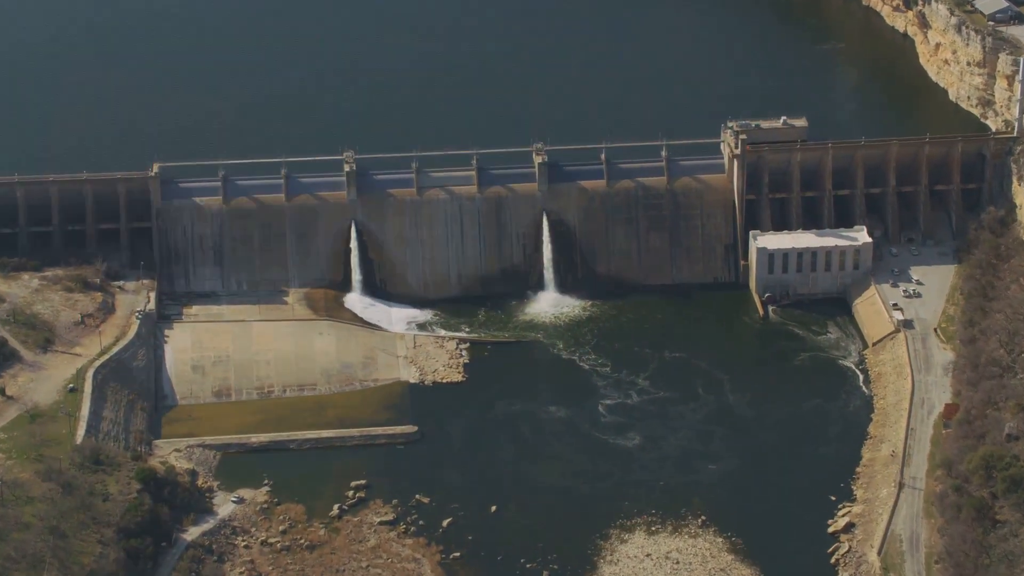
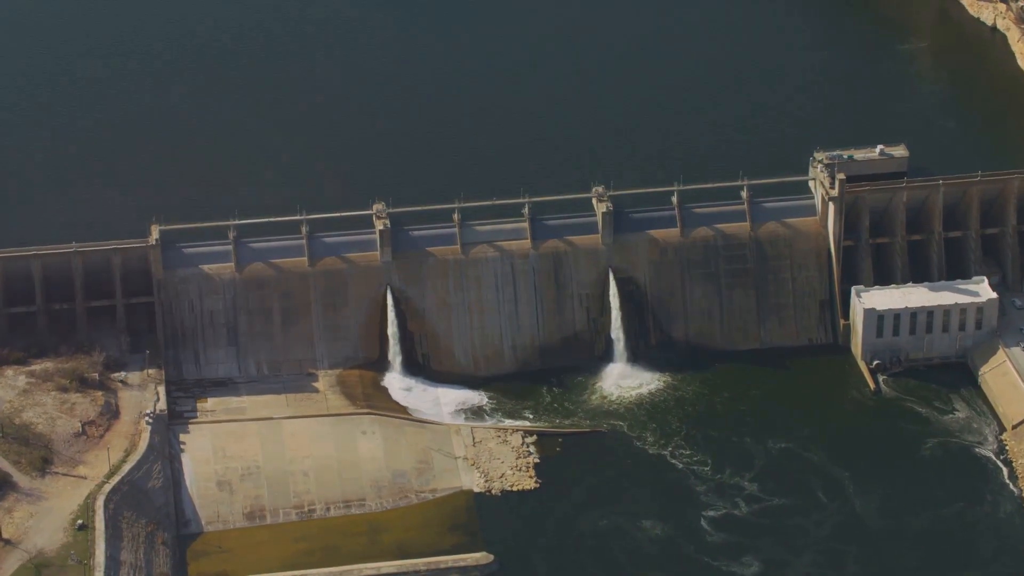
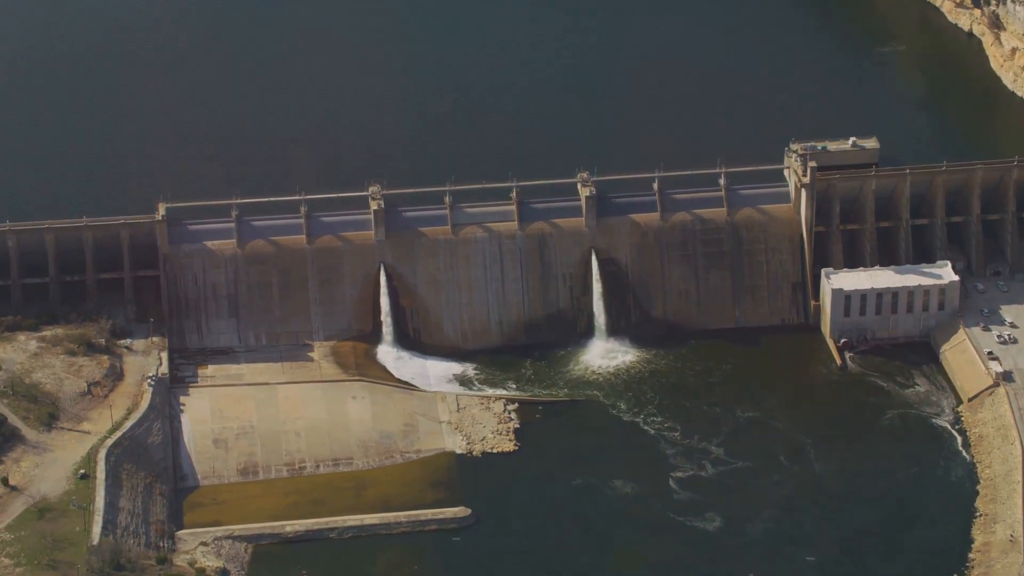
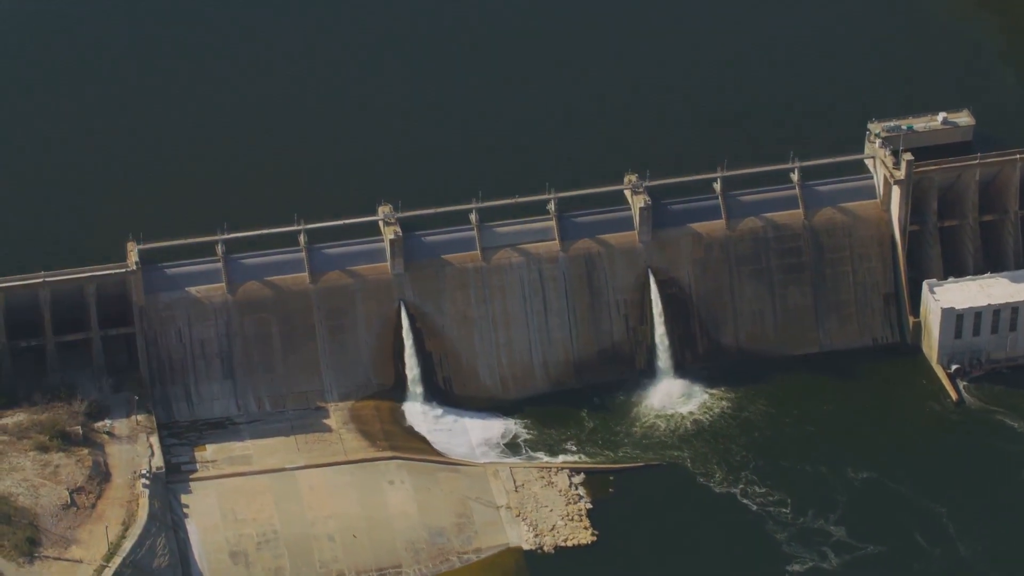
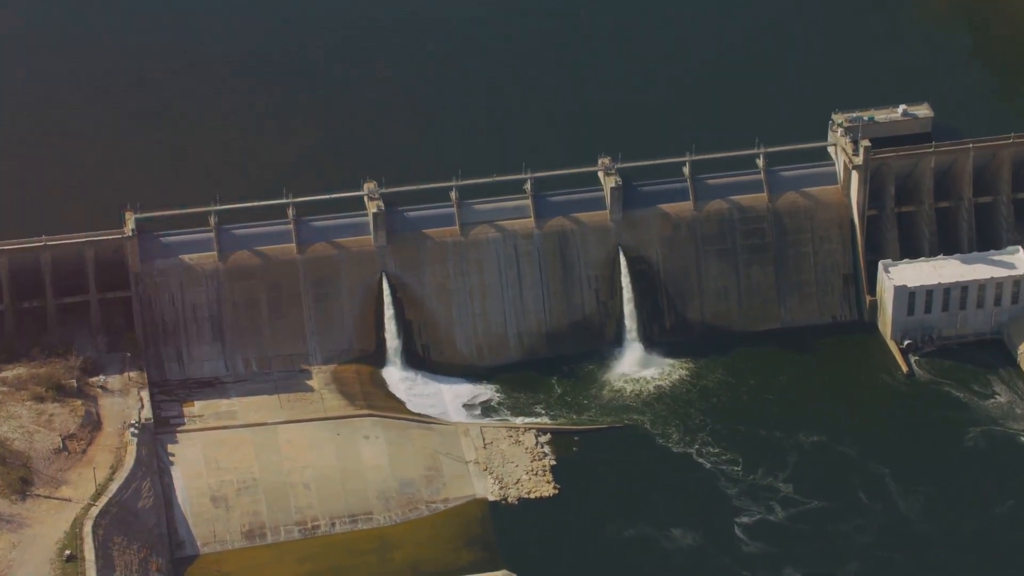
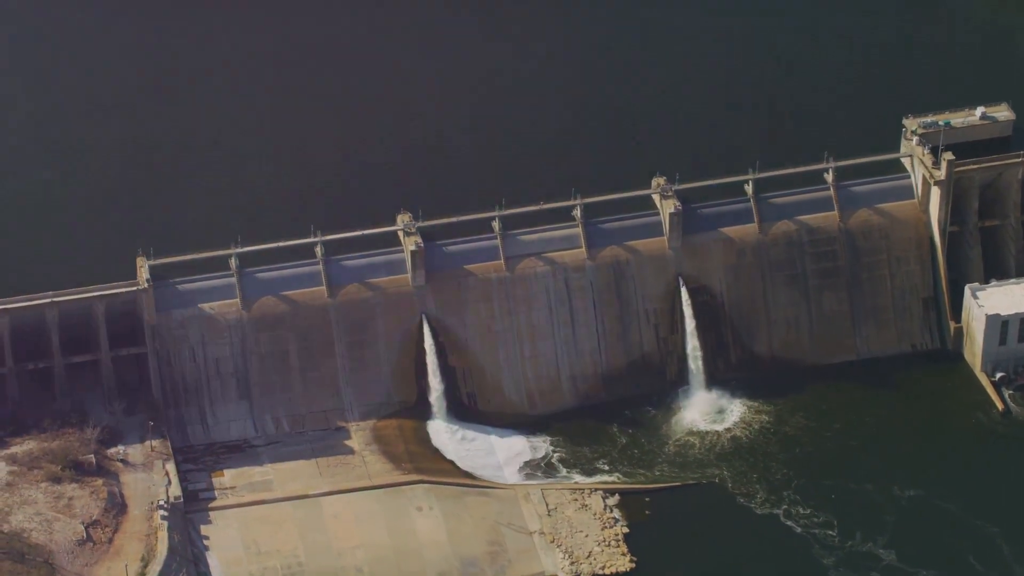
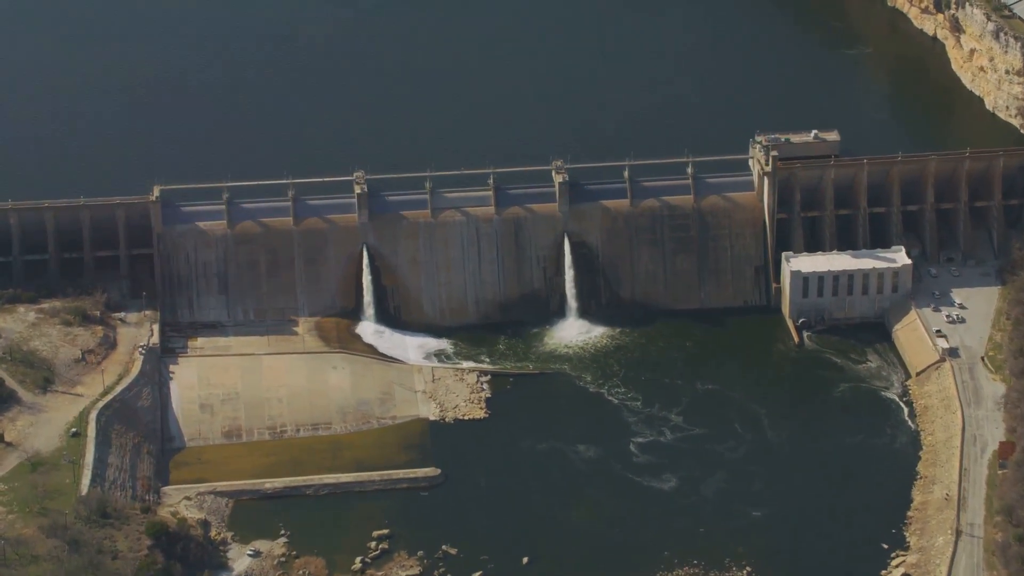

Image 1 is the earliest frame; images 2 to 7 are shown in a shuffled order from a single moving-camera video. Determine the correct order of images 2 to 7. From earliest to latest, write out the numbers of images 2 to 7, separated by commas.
7, 3, 2, 5, 4, 6
